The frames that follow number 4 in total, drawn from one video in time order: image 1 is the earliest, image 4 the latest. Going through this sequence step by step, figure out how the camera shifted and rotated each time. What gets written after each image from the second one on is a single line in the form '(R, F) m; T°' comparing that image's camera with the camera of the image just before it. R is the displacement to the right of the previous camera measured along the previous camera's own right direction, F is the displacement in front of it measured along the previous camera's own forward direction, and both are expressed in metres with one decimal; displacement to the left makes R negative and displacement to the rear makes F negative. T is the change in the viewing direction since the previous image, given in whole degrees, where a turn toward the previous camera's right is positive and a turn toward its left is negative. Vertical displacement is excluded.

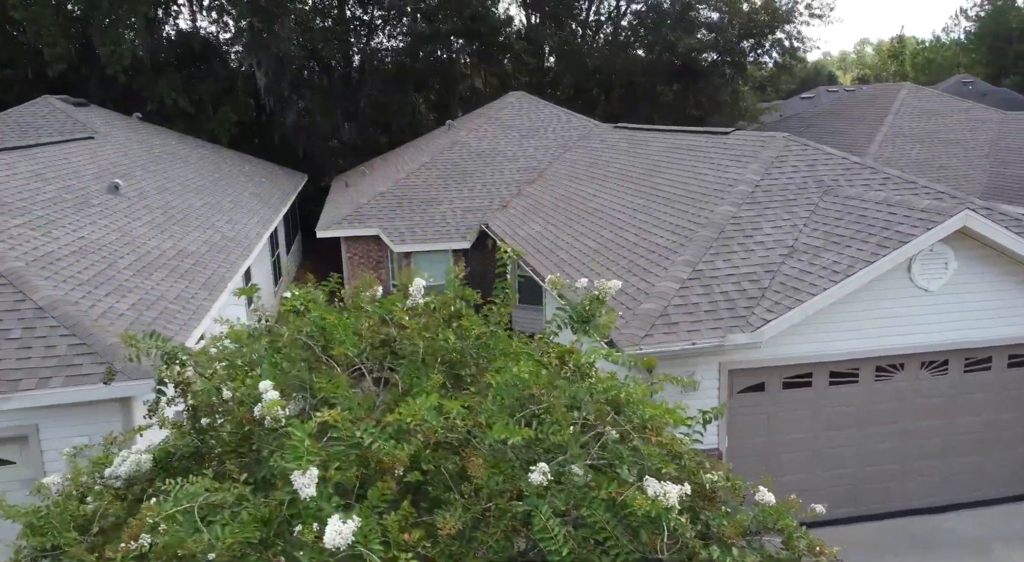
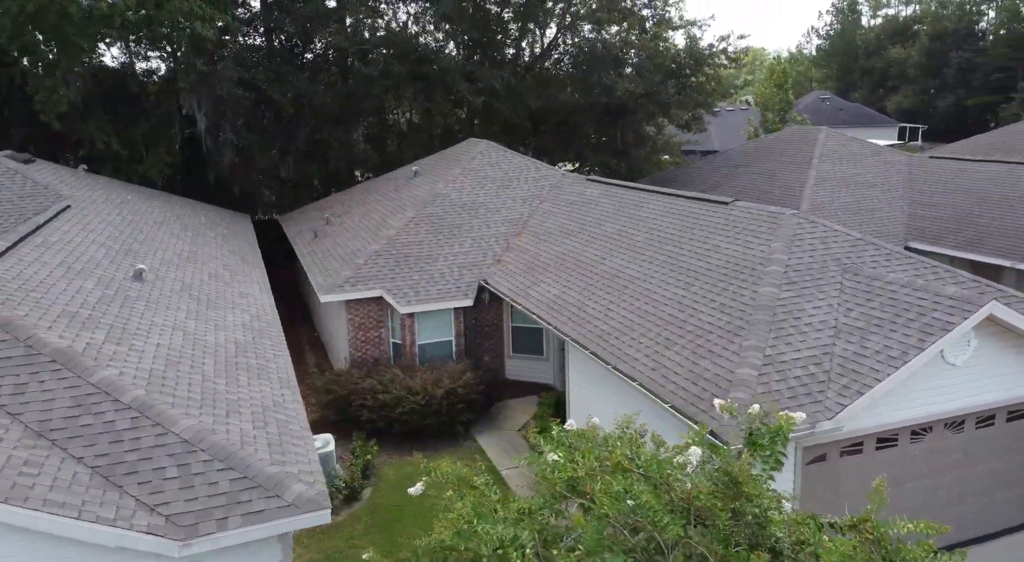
(-2.5, -0.4) m; +9°
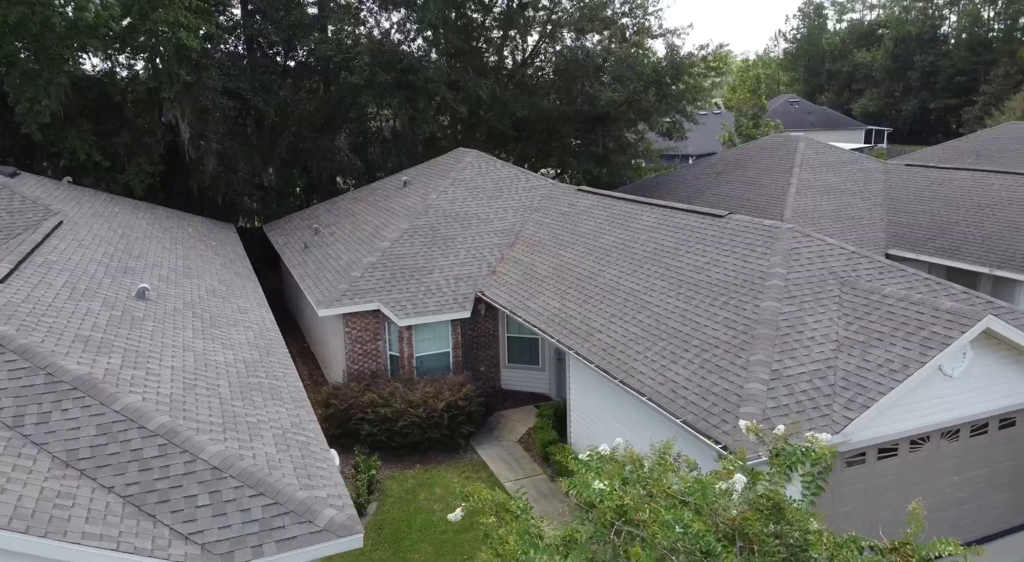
(-0.5, -0.1) m; +2°
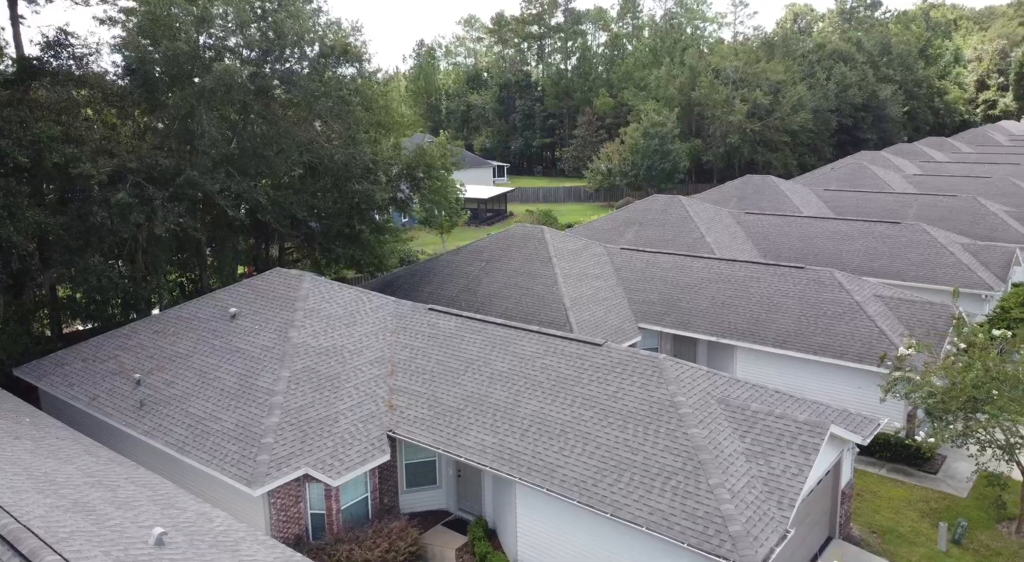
(-6.1, -0.4) m; +29°
